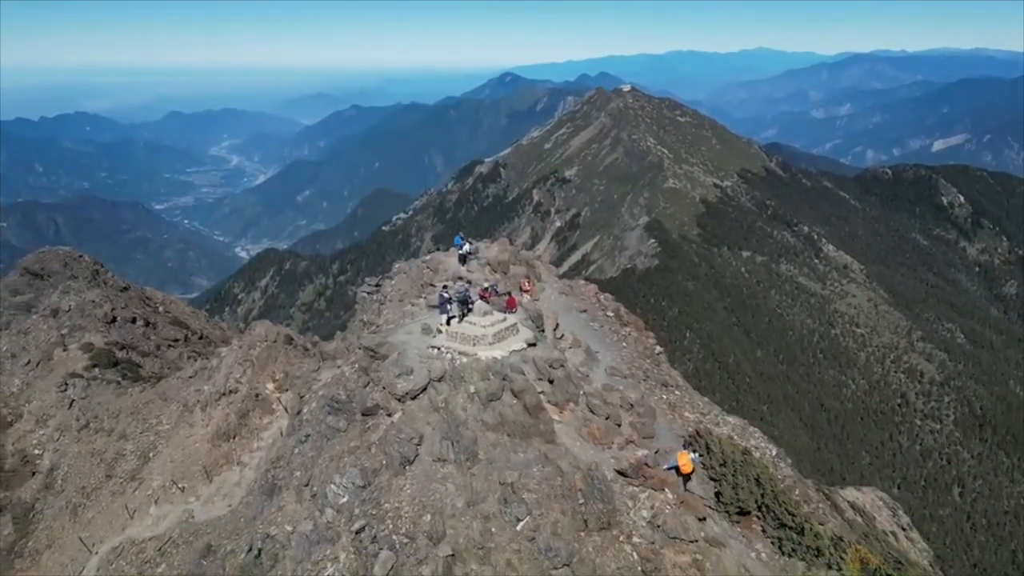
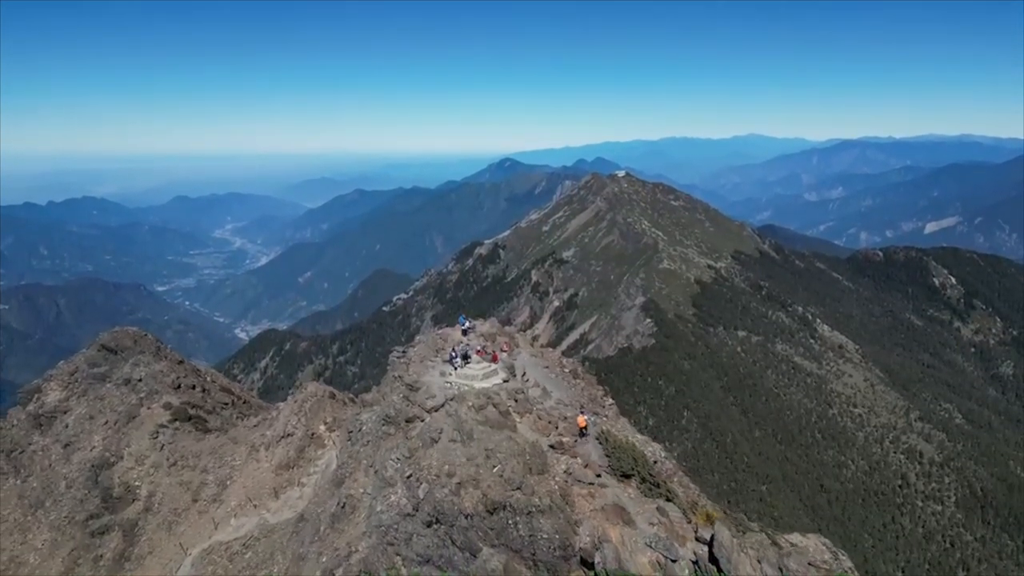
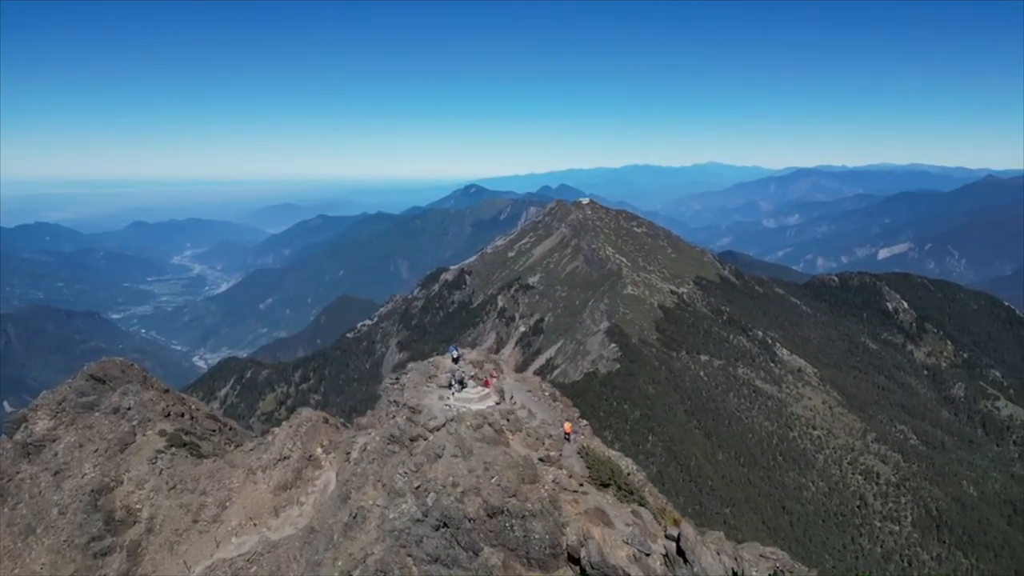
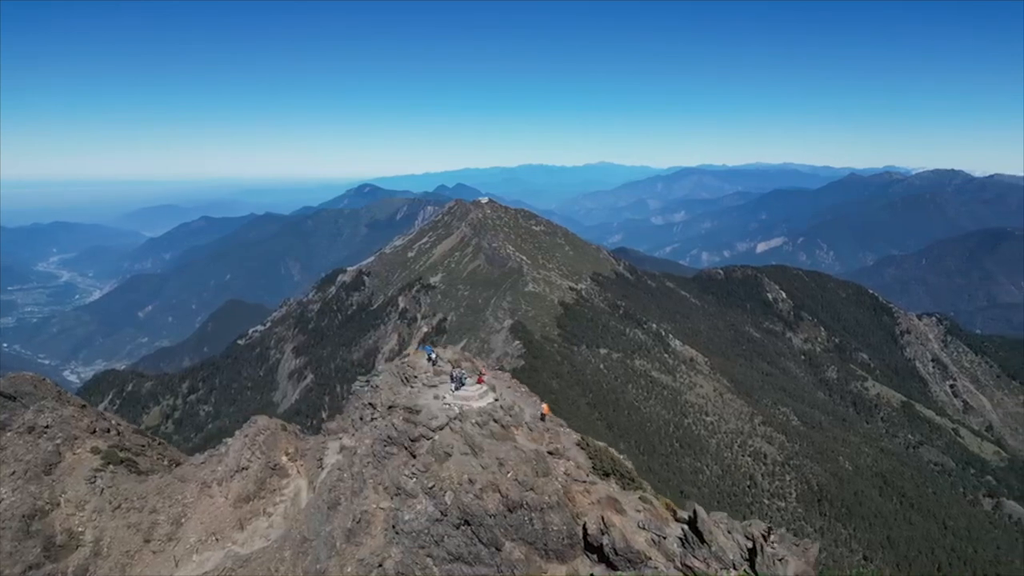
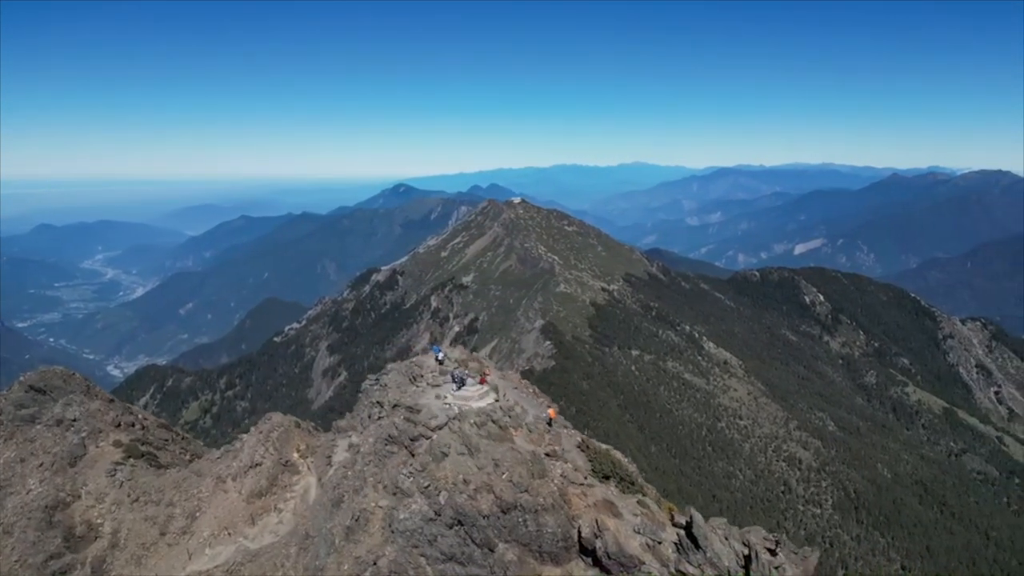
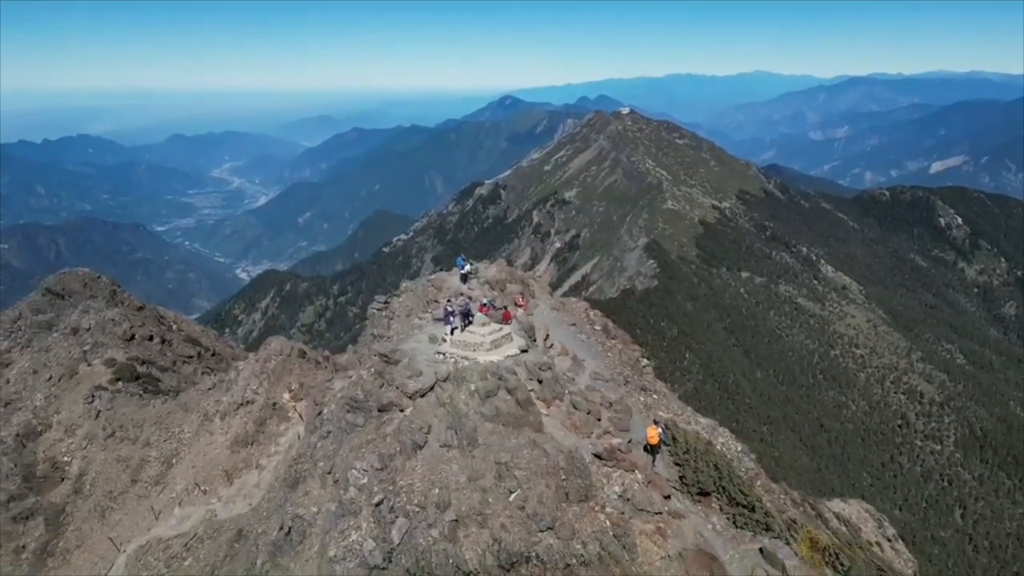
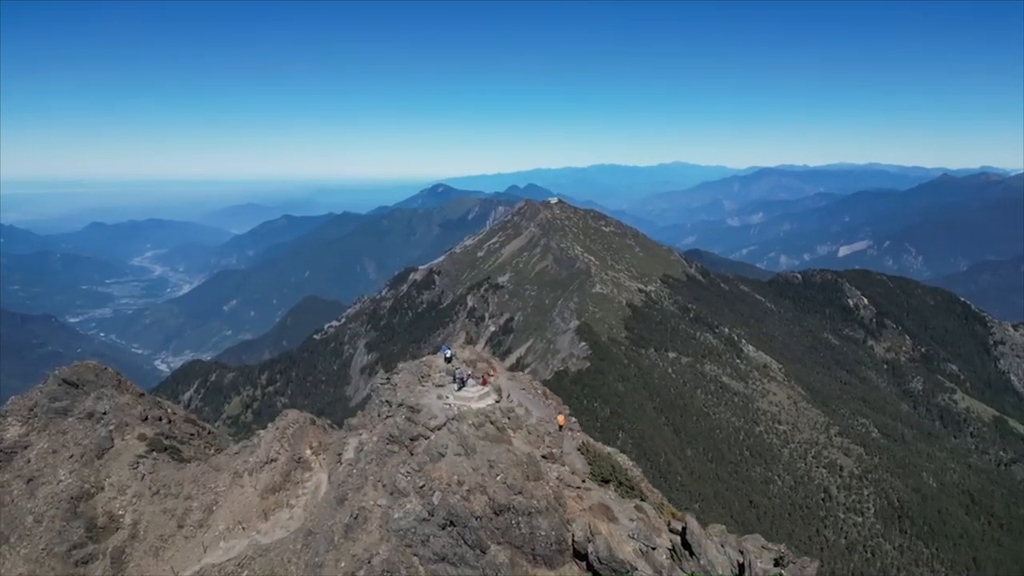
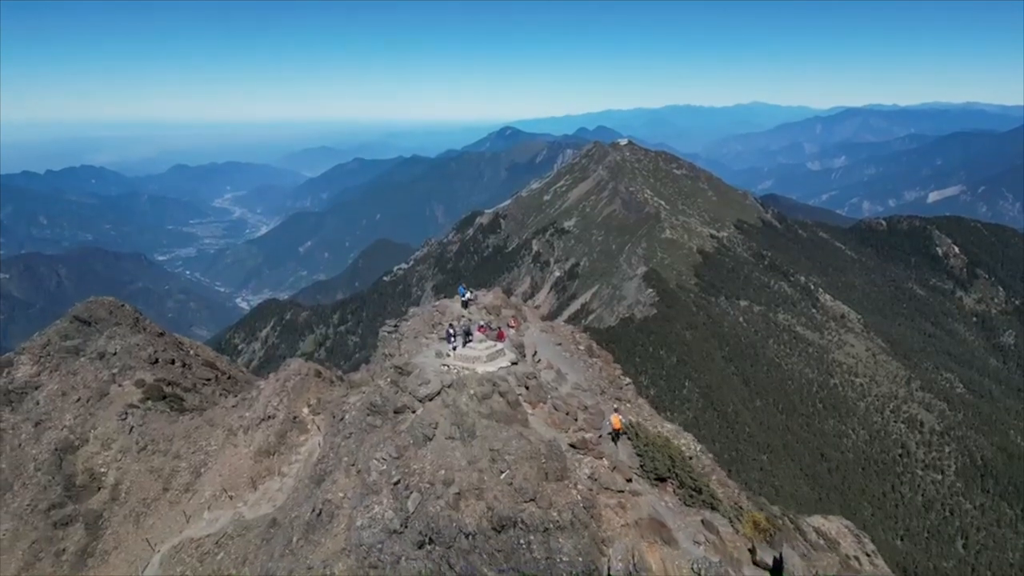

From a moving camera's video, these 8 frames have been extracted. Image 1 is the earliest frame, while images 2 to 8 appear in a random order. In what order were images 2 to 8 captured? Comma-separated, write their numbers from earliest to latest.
6, 8, 2, 3, 7, 5, 4
